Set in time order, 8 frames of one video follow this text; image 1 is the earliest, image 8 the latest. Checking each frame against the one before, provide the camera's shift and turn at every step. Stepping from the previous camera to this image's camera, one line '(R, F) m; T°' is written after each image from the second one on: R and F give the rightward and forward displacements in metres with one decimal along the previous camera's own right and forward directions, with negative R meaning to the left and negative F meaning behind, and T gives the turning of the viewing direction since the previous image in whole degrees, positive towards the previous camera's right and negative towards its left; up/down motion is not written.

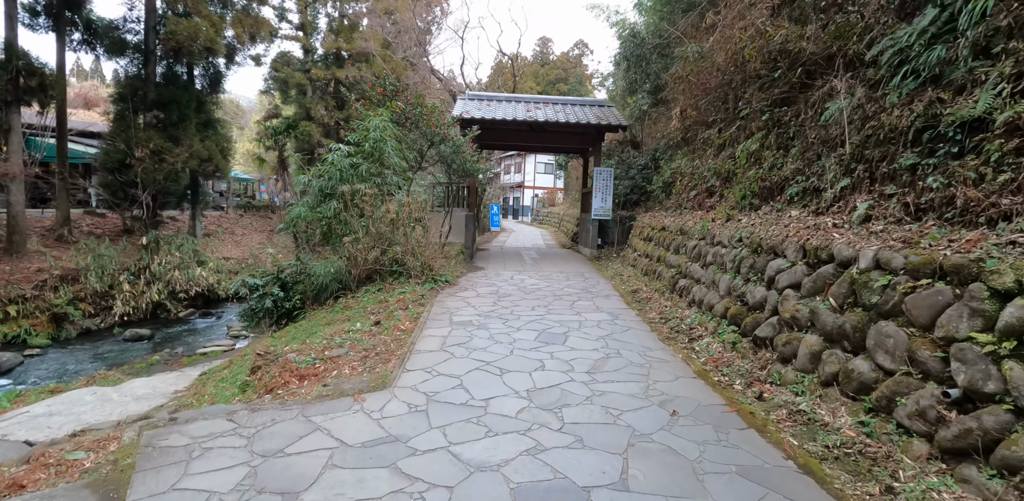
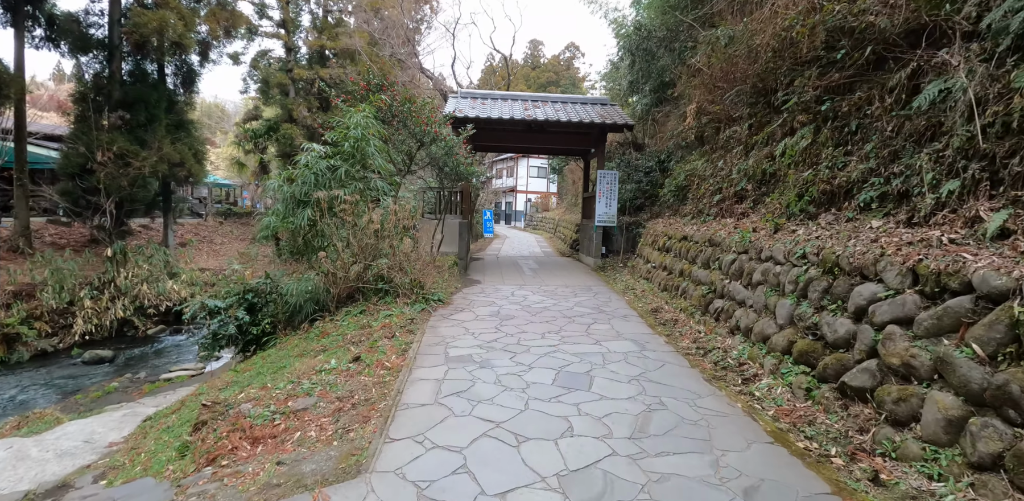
(-0.1, +0.9) m; +1°
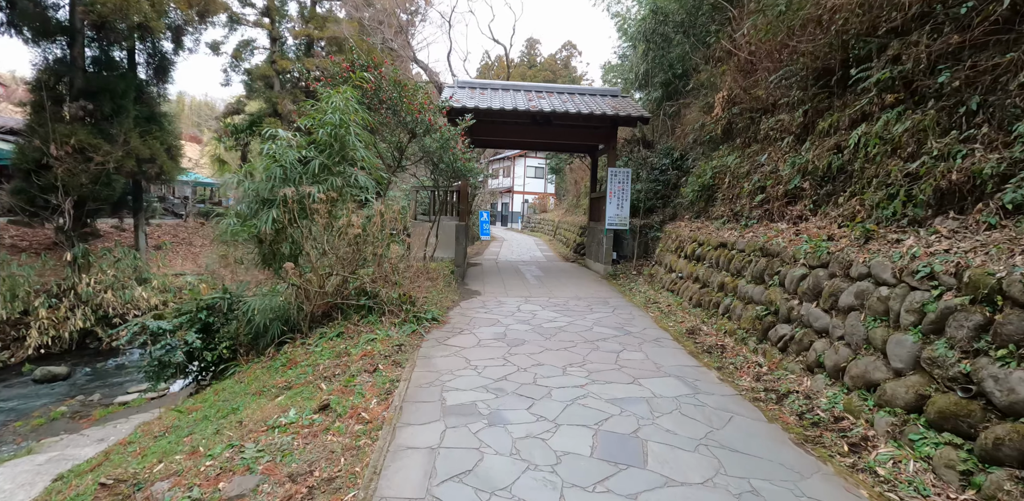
(-0.1, +1.0) m; +1°
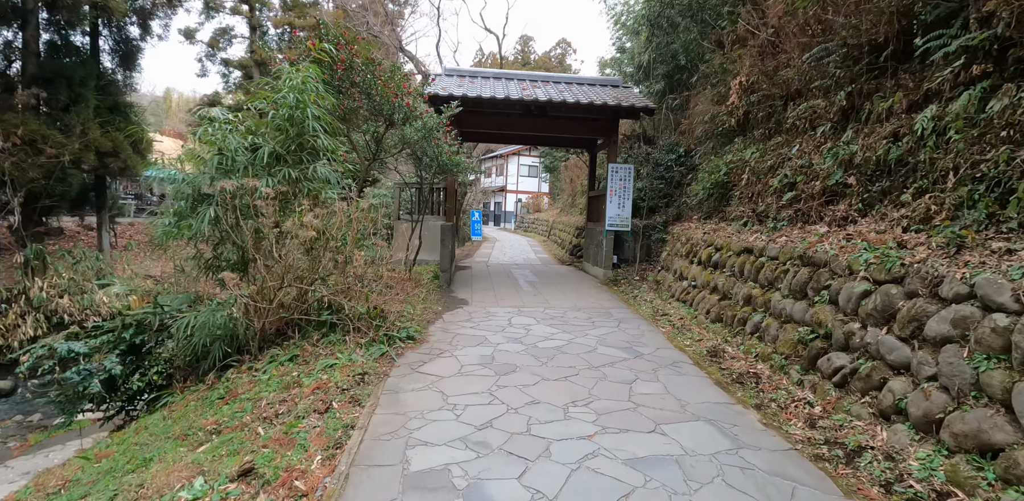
(0.0, +0.8) m; +1°
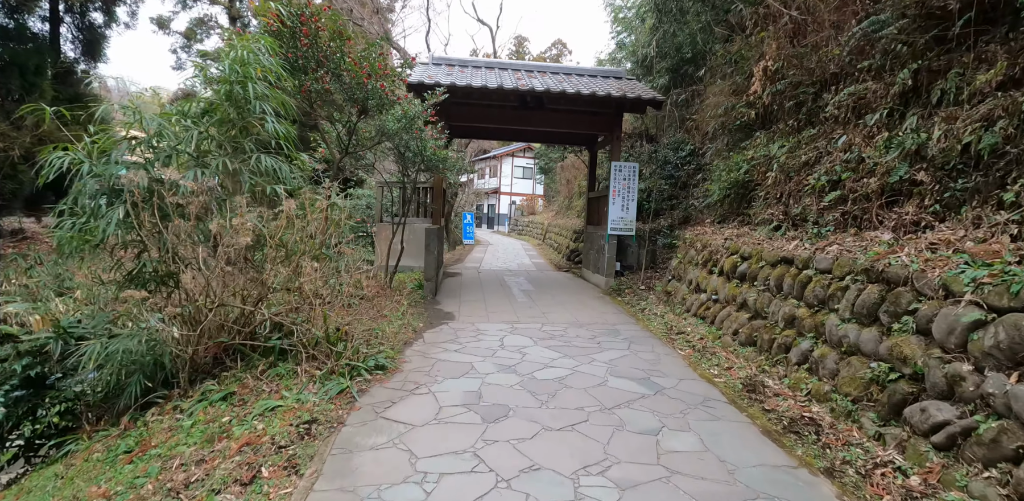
(0.0, +0.8) m; +1°
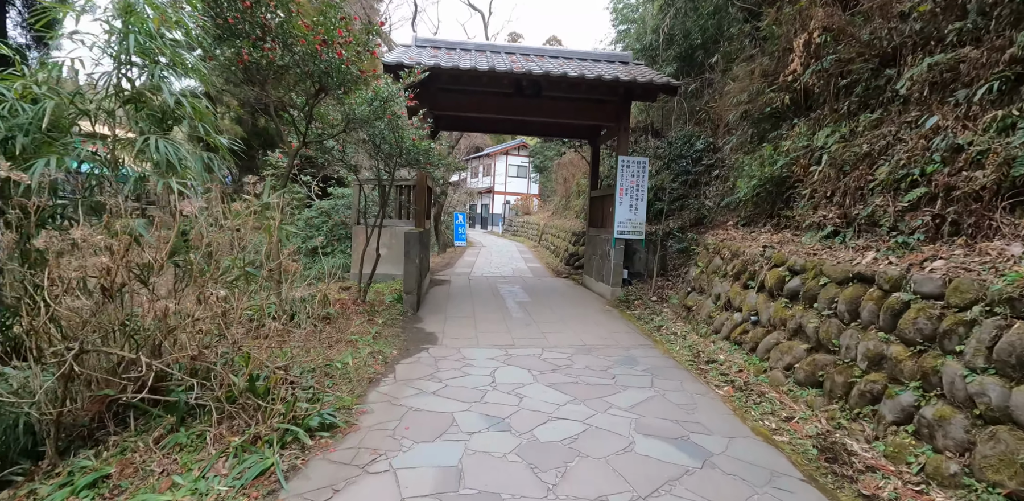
(0.0, +0.9) m; +1°
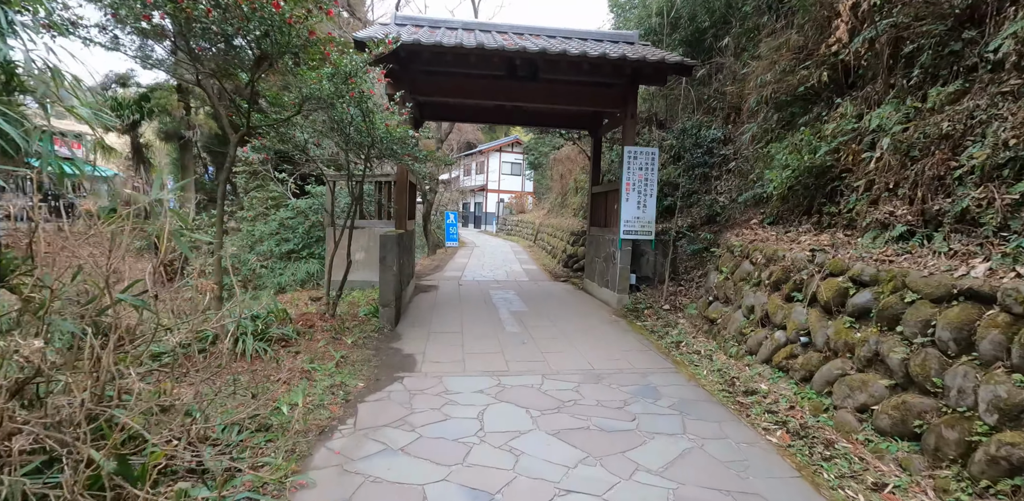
(0.0, +0.8) m; +1°
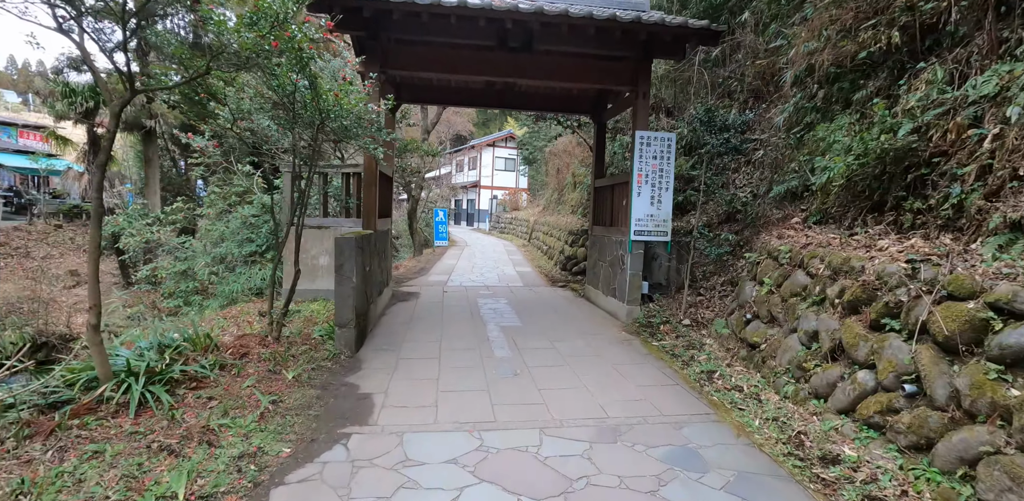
(0.0, +0.9) m; +1°
